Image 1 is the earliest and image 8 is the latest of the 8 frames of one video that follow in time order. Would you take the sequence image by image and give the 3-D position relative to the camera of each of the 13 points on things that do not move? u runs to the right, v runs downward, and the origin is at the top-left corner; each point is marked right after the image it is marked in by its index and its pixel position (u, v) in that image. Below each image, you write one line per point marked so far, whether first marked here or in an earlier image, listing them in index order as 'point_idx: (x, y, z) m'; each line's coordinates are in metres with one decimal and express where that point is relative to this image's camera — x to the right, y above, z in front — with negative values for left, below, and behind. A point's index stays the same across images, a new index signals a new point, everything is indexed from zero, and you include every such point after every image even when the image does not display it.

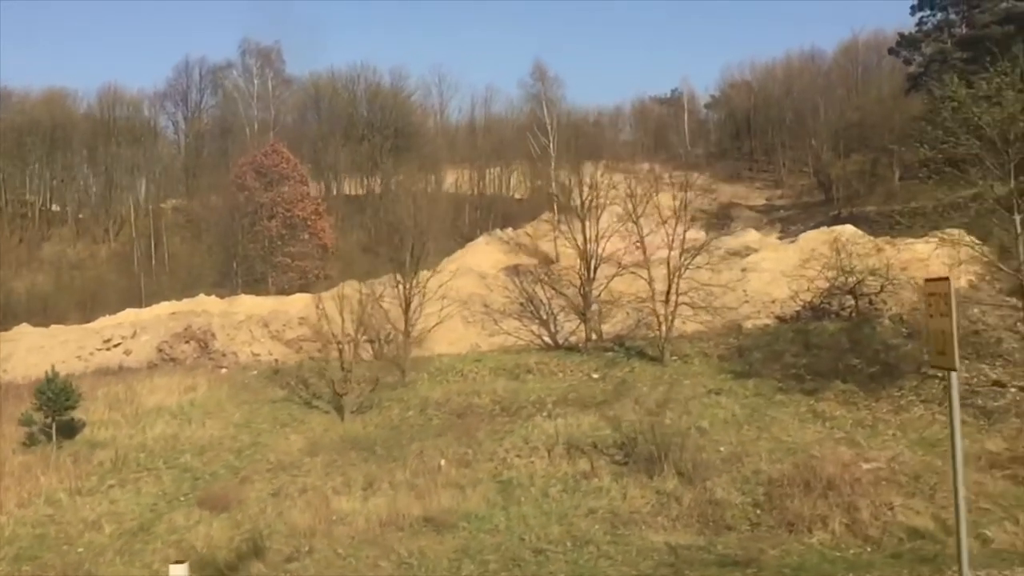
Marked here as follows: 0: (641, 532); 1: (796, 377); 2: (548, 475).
0: (+1.4, -2.7, +10.5) m
1: (+5.1, -1.6, +17.0) m
2: (+0.5, -2.6, +13.0) m
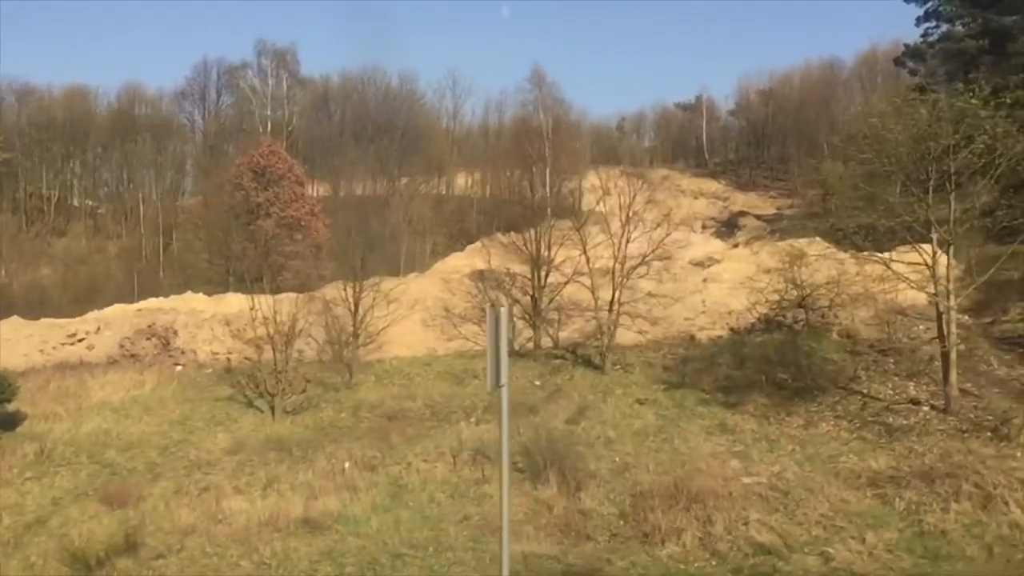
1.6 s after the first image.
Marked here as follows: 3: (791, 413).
0: (-0.1, -2.8, +10.6) m
1: (+3.8, -1.8, +17.0) m
2: (-1.0, -2.6, +13.1) m
3: (+4.4, -2.0, +15.1) m
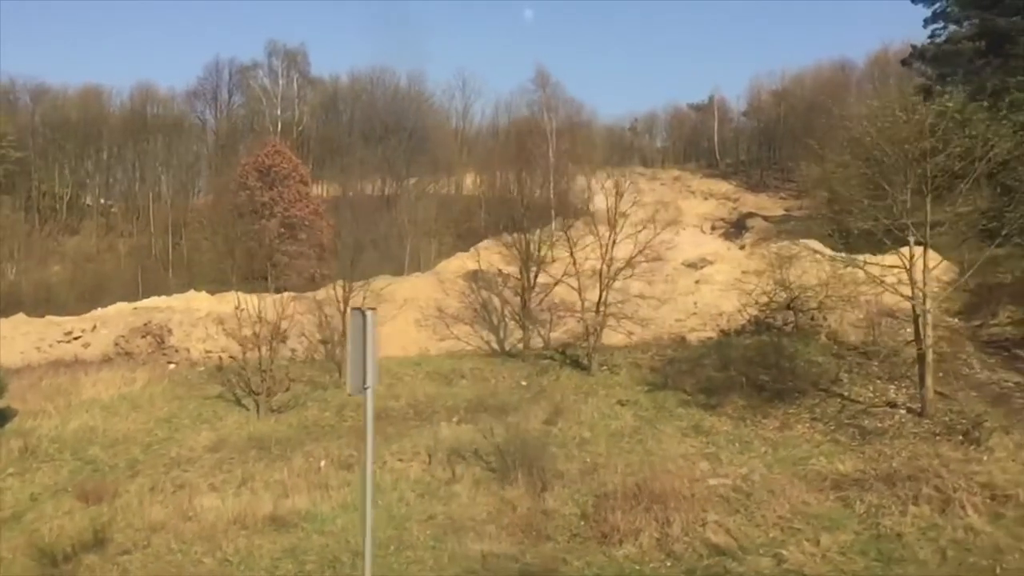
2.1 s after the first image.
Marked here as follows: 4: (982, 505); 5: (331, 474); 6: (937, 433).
0: (-0.6, -2.8, +10.6) m
1: (+3.4, -1.8, +17.0) m
2: (-1.4, -2.7, +13.2) m
3: (+4.0, -2.0, +15.1) m
4: (+4.8, -2.2, +9.9) m
5: (-2.6, -2.7, +13.6) m
6: (+5.8, -2.0, +13.0) m
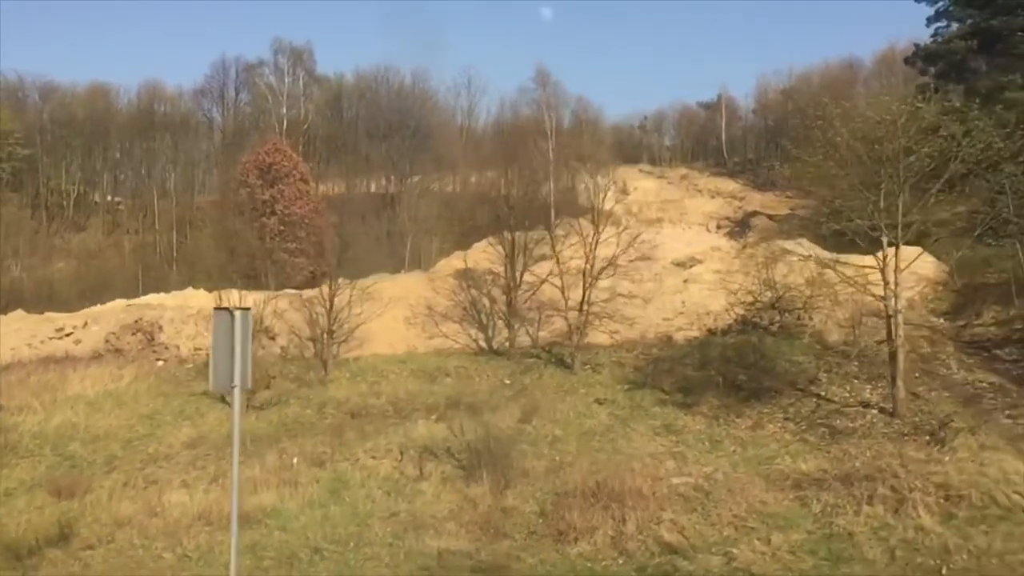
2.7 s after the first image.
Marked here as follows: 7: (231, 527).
0: (-1.0, -2.8, +10.7) m
1: (+3.0, -1.8, +17.1) m
2: (-1.8, -2.6, +13.3) m
3: (+3.6, -2.0, +15.1) m
4: (+4.4, -2.2, +9.9) m
5: (-3.0, -2.6, +13.7) m
6: (+5.4, -2.0, +13.0) m
7: (-3.3, -2.8, +11.4) m
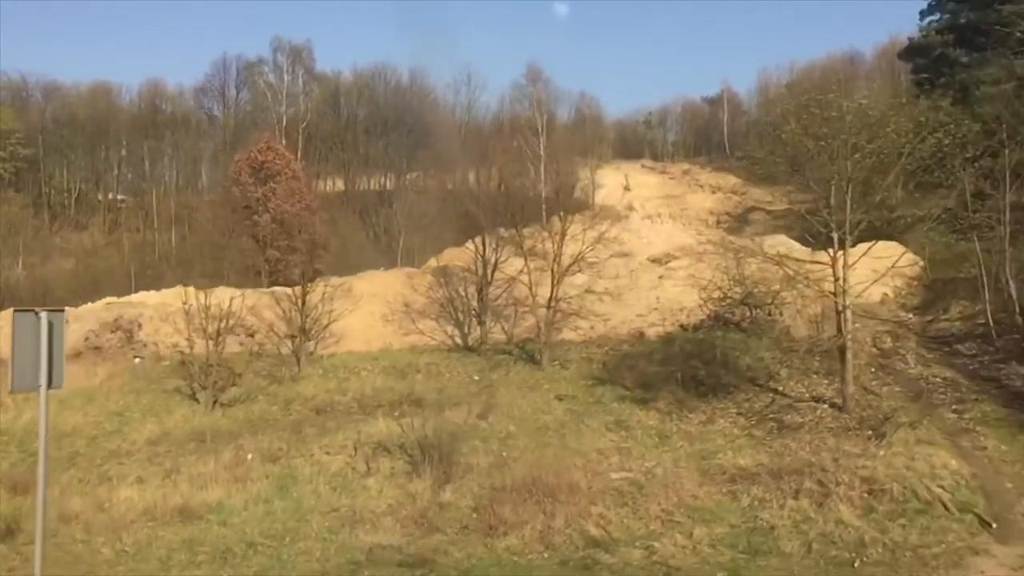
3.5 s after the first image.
0: (-1.8, -2.8, +10.9) m
1: (+2.4, -1.7, +17.2) m
2: (-2.5, -2.6, +13.4) m
3: (+2.9, -1.9, +15.2) m
4: (+3.6, -2.2, +9.9) m
5: (-3.7, -2.6, +13.9) m
6: (+4.6, -1.9, +13.1) m
7: (-4.1, -2.8, +11.5) m
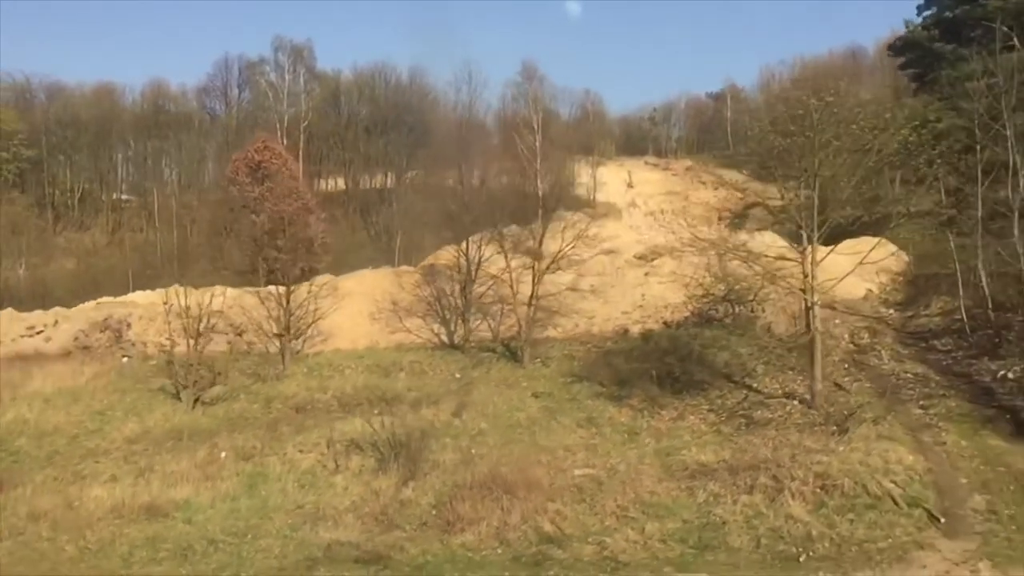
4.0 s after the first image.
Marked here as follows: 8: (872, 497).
0: (-2.3, -2.8, +11.0) m
1: (+1.9, -1.7, +17.2) m
2: (-3.0, -2.6, +13.6) m
3: (+2.5, -1.9, +15.3) m
4: (+3.1, -2.2, +10.0) m
5: (-4.2, -2.6, +14.0) m
6: (+4.2, -1.9, +13.1) m
7: (-4.6, -2.8, +11.7) m
8: (+3.7, -2.1, +9.8) m
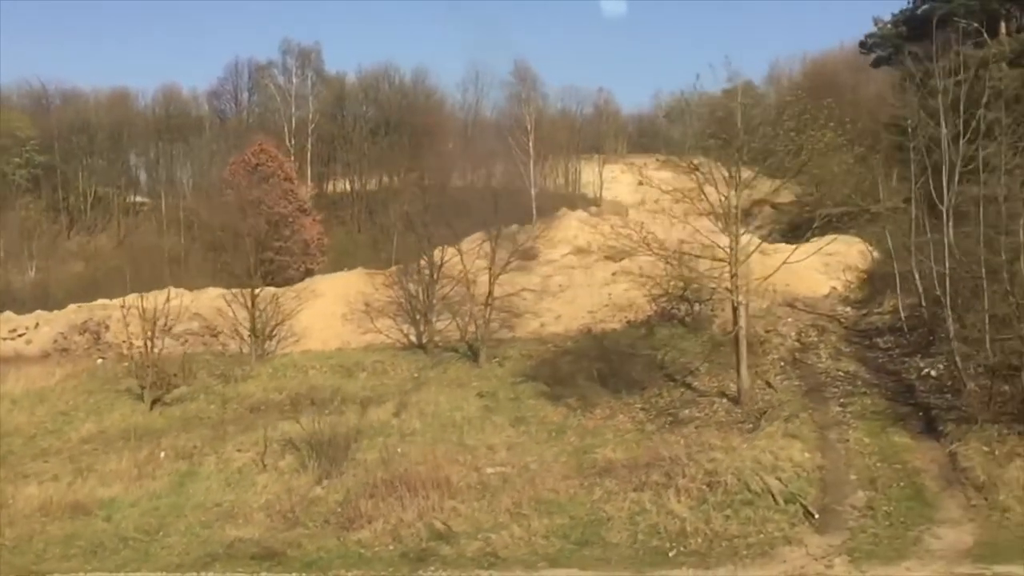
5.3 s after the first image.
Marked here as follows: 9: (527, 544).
0: (-3.4, -2.8, +11.3) m
1: (+0.9, -1.7, +17.4) m
2: (-4.1, -2.6, +13.9) m
3: (+1.4, -1.9, +15.5) m
4: (+1.9, -2.2, +10.2) m
5: (-5.2, -2.7, +14.4) m
6: (+3.1, -1.9, +13.3) m
7: (-5.7, -2.9, +12.0) m
8: (+2.5, -2.2, +10.0) m
9: (+0.1, -2.6, +9.7) m
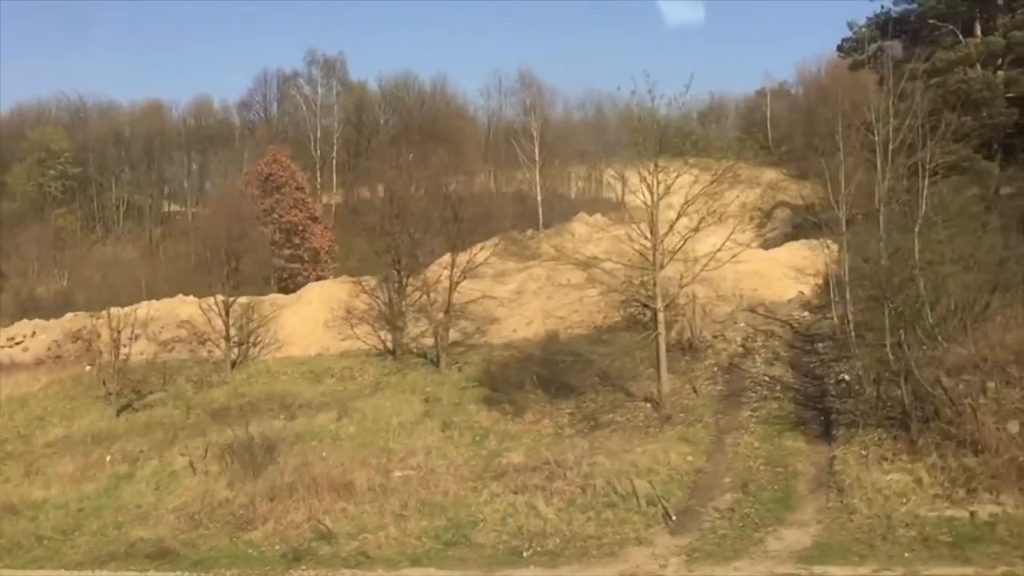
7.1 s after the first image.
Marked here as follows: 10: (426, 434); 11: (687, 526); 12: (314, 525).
0: (-4.7, -2.9, +11.9) m
1: (-0.1, -1.8, +17.8) m
2: (-5.2, -2.8, +14.5) m
3: (+0.3, -2.0, +15.9) m
4: (+0.6, -2.3, +10.5) m
5: (-6.4, -2.8, +15.1) m
6: (+1.9, -2.0, +13.6) m
7: (-6.9, -3.1, +12.7) m
8: (+1.2, -2.2, +10.3) m
9: (-1.2, -2.7, +10.2) m
10: (-1.4, -2.3, +15.0) m
11: (+1.8, -2.4, +9.7) m
12: (-2.2, -2.7, +10.9) m
